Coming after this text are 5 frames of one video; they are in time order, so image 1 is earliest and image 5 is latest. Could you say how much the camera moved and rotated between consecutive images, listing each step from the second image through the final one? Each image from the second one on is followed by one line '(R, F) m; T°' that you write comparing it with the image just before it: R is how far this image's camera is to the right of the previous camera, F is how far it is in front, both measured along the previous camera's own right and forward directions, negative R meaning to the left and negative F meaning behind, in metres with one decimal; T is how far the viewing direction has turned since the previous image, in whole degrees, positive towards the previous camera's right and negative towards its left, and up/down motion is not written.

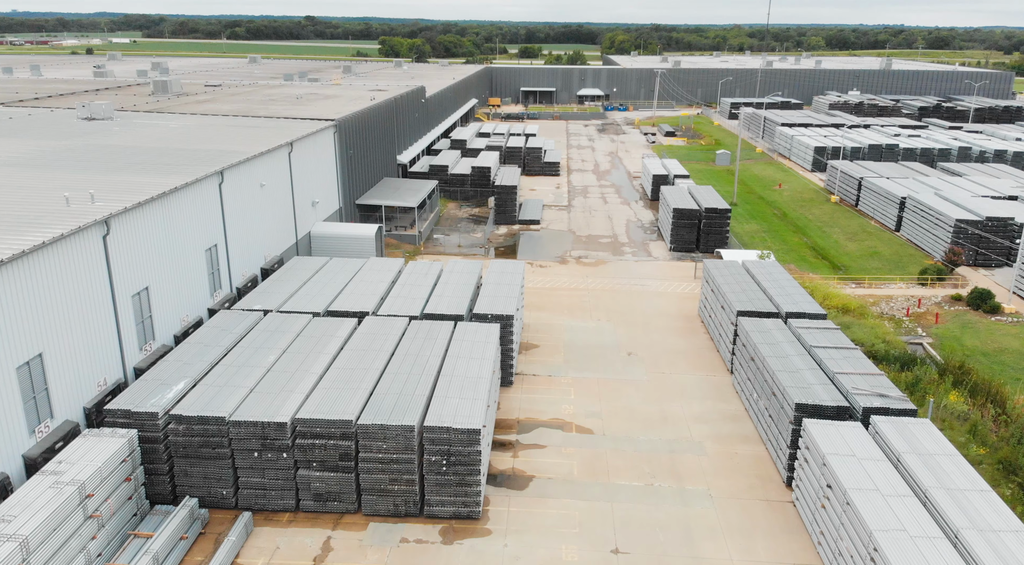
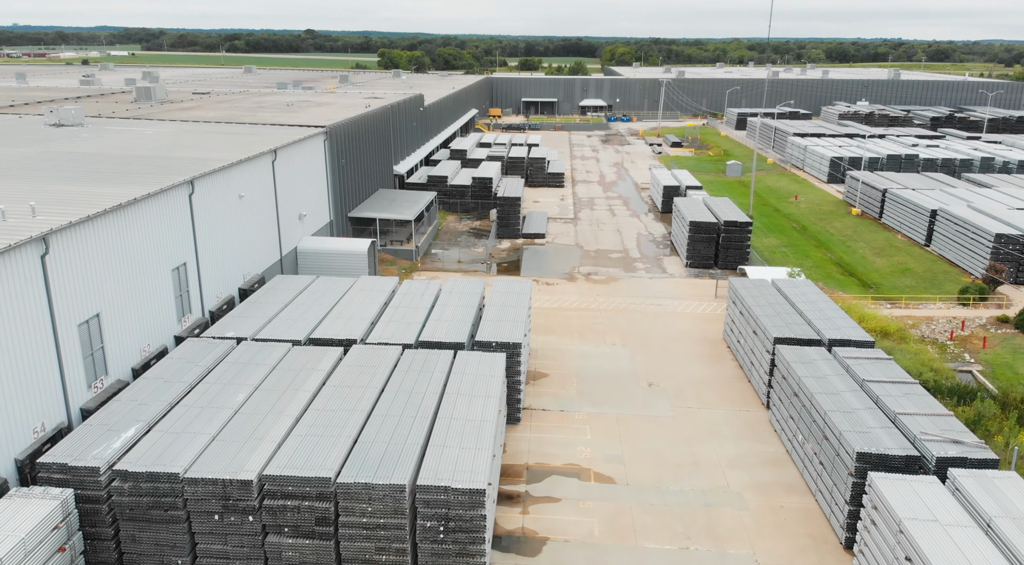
(-0.3, +3.5) m; 0°
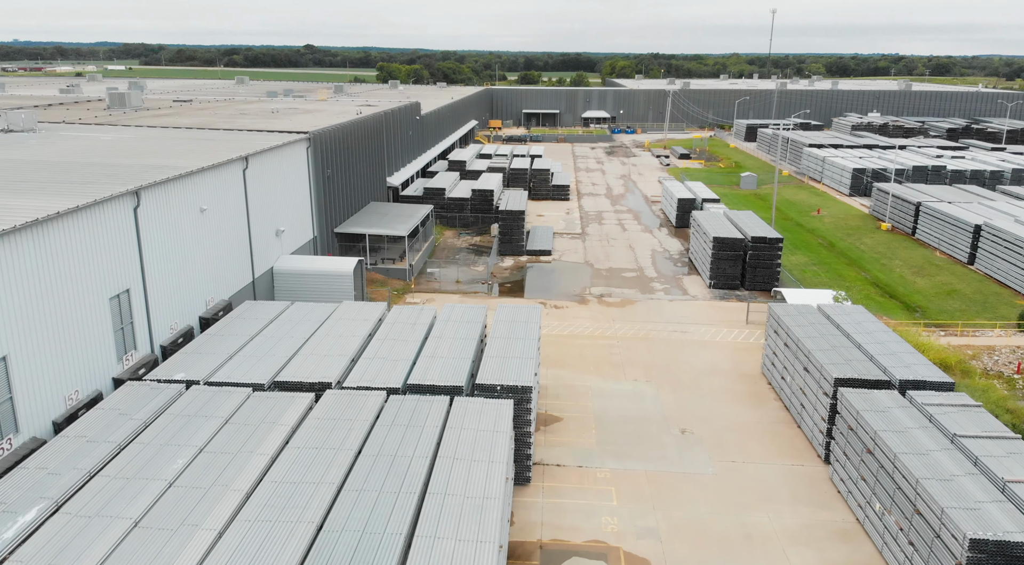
(-0.3, +4.4) m; 0°
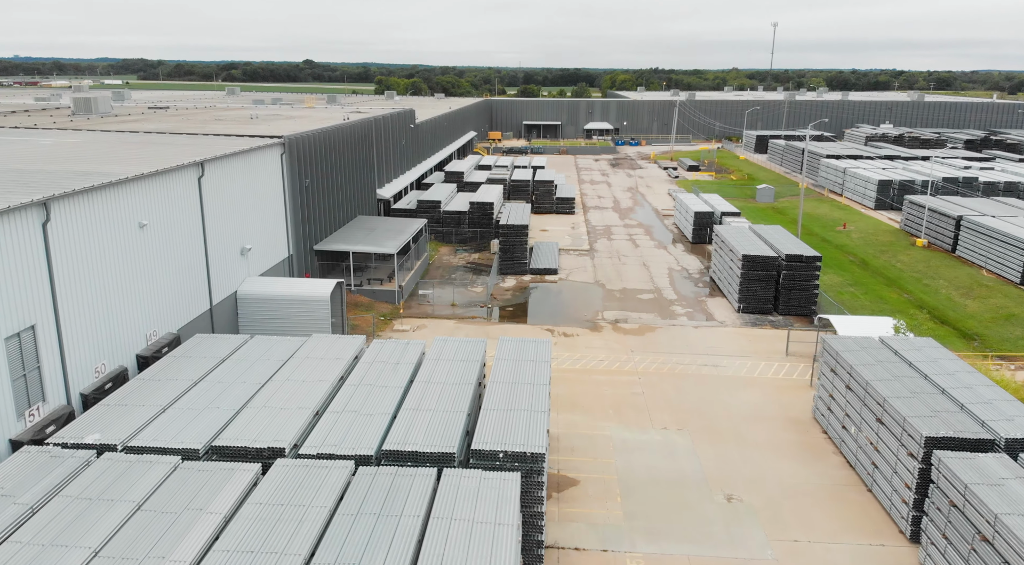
(-0.2, +4.7) m; 0°
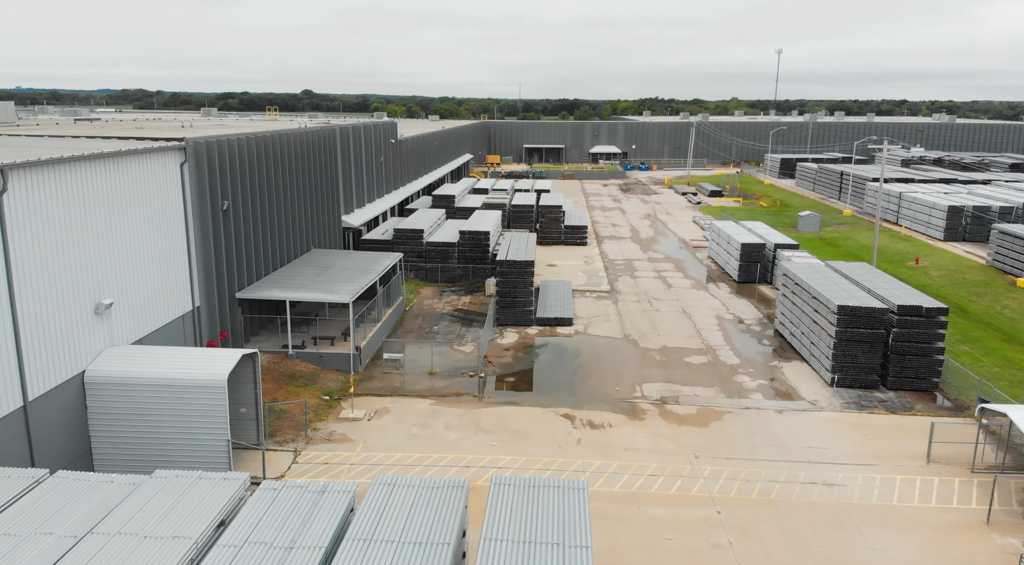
(-0.1, +10.1) m; 0°
